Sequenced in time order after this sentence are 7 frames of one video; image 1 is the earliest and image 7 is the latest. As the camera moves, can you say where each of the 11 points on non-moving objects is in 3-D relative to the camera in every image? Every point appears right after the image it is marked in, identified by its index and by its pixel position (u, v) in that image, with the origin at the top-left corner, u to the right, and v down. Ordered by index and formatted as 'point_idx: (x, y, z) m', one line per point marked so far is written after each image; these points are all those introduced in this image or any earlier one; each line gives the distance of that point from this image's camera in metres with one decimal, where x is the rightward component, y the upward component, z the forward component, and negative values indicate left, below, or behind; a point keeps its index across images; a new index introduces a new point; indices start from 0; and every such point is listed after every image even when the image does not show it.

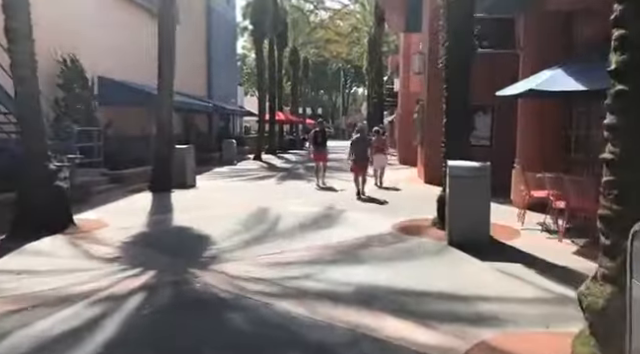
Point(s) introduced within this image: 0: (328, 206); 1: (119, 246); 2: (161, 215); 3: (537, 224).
0: (+0.2, -0.7, +11.5) m
1: (-3.0, -1.0, +7.8) m
2: (-3.2, -0.8, +10.7) m
3: (+3.8, -0.8, +9.2) m
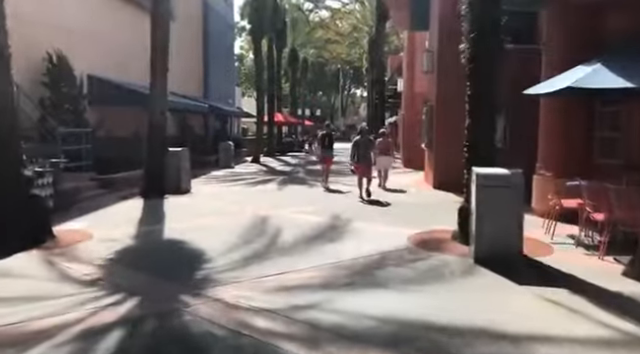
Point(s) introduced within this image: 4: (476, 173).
0: (+0.3, -0.8, +10.6) m
1: (-2.9, -1.1, +6.9) m
2: (-3.1, -0.9, +9.8) m
3: (+3.9, -0.9, +8.2) m
4: (+2.0, +0.1, +6.8) m
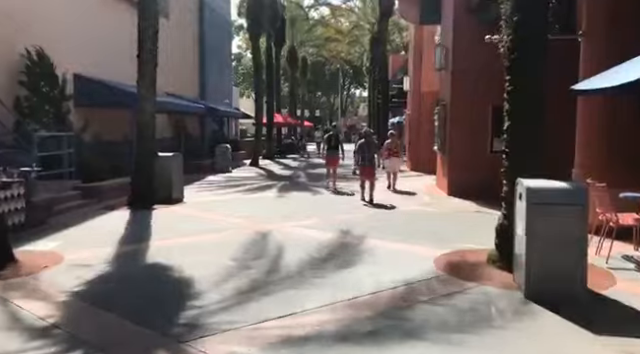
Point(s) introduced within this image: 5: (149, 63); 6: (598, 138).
0: (+0.4, -1.0, +9.3) m
1: (-2.7, -1.3, +5.6) m
2: (-3.0, -1.1, +8.5) m
3: (+4.0, -1.1, +7.0) m
4: (+2.2, -0.1, +5.5) m
5: (-4.2, +2.8, +12.9) m
6: (+4.8, +0.7, +9.1) m
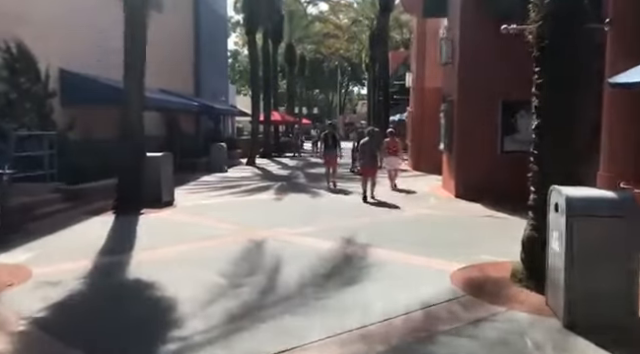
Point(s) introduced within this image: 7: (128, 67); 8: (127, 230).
0: (+0.4, -1.0, +8.5) m
1: (-2.7, -1.4, +4.8) m
2: (-3.0, -1.2, +7.6) m
3: (+4.1, -1.1, +6.2) m
4: (+2.2, -0.2, +4.7) m
5: (-4.2, +2.8, +12.1) m
6: (+4.8, +0.6, +8.3) m
7: (-4.4, +2.5, +12.1) m
8: (-3.6, -1.0, +9.7) m
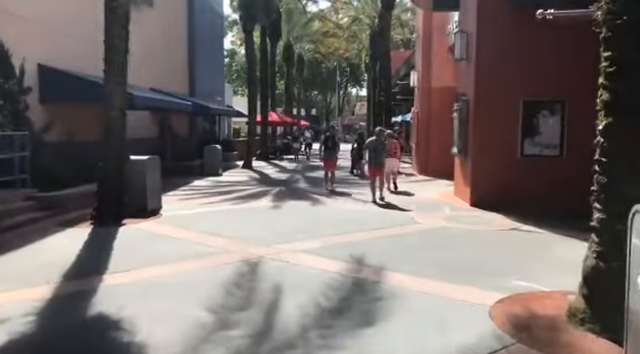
0: (+0.5, -1.1, +7.3) m
1: (-2.6, -1.5, +3.5) m
2: (-2.9, -1.3, +6.4) m
3: (+4.1, -1.3, +5.0) m
4: (+2.3, -0.3, +3.5) m
5: (-4.2, +2.6, +10.8) m
6: (+4.9, +0.5, +7.1) m
7: (-4.4, +2.4, +10.8) m
8: (-3.5, -1.1, +8.4) m
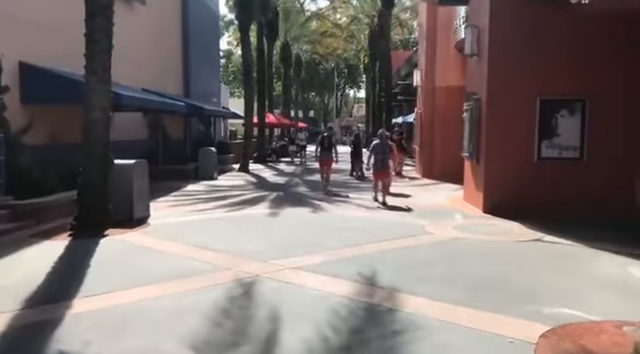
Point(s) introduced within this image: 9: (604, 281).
0: (+0.5, -1.2, +6.4) m
1: (-2.5, -1.6, +2.6) m
2: (-2.8, -1.4, +5.5) m
3: (+4.2, -1.3, +4.1) m
4: (+2.3, -0.4, +2.6) m
5: (-4.1, +2.5, +9.9) m
6: (+5.0, +0.4, +6.2) m
7: (-4.3, +2.3, +9.9) m
8: (-3.4, -1.2, +7.5) m
9: (+3.4, -1.2, +6.3) m
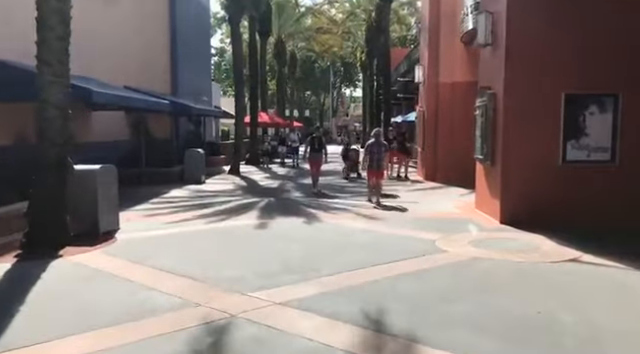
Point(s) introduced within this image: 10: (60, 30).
0: (+0.5, -1.3, +4.9) m
1: (-2.6, -1.7, +1.2) m
2: (-2.9, -1.5, +4.0) m
3: (+4.2, -1.4, +2.7) m
4: (+2.3, -0.5, +1.2) m
5: (-4.2, +2.4, +8.5) m
6: (+4.9, +0.3, +4.8) m
7: (-4.4, +2.2, +8.5) m
8: (-3.5, -1.3, +6.0) m
9: (+3.3, -1.3, +4.9) m
10: (-4.2, +2.4, +8.6) m
